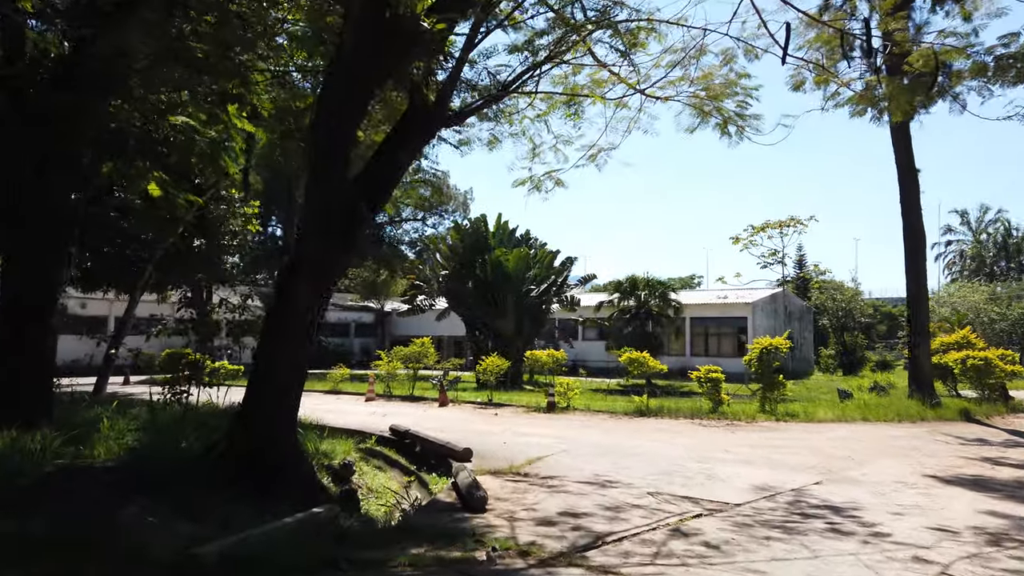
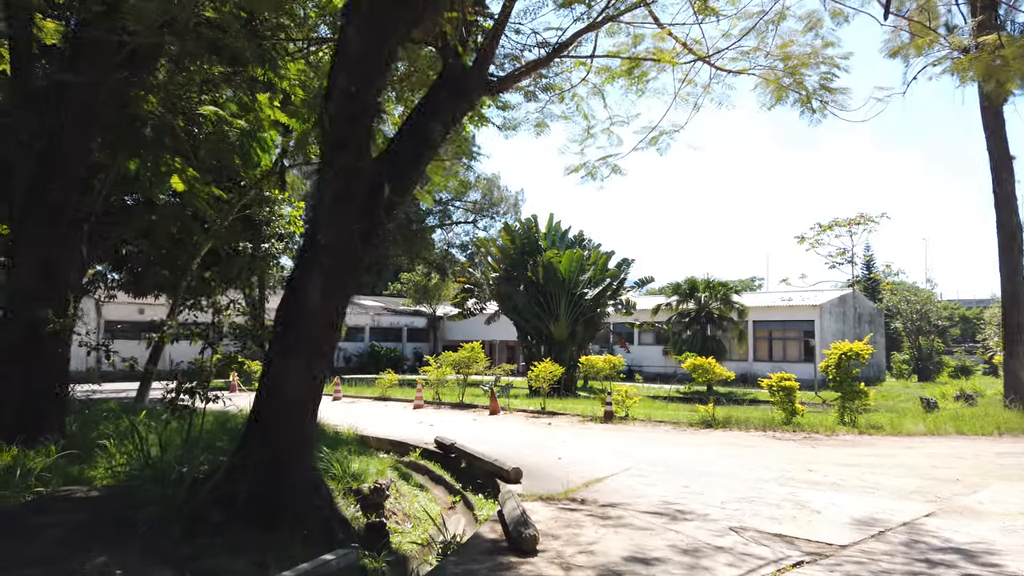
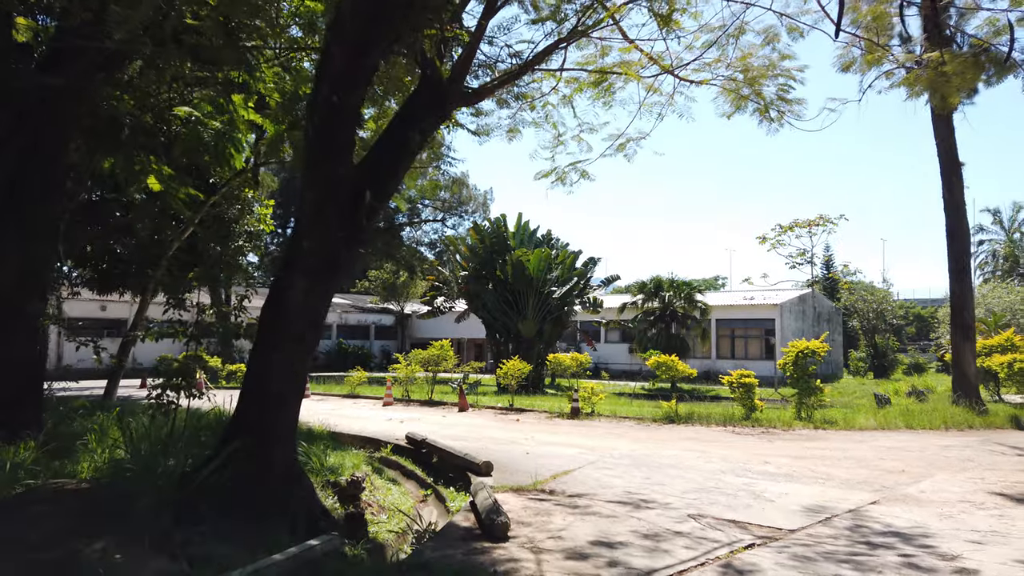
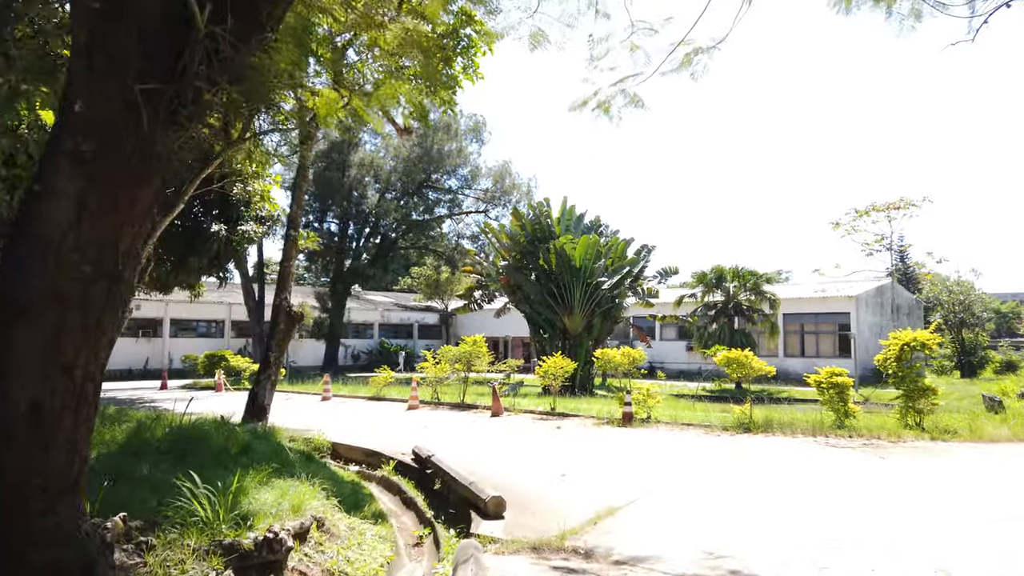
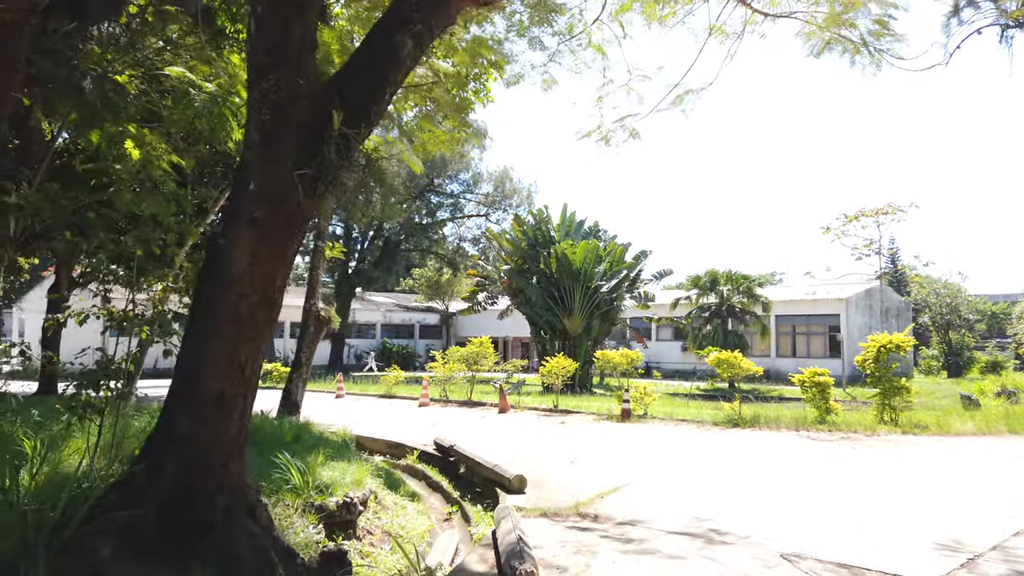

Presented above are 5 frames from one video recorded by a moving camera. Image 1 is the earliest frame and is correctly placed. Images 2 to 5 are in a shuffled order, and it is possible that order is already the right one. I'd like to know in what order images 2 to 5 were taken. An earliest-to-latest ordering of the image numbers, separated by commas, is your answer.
3, 2, 5, 4
